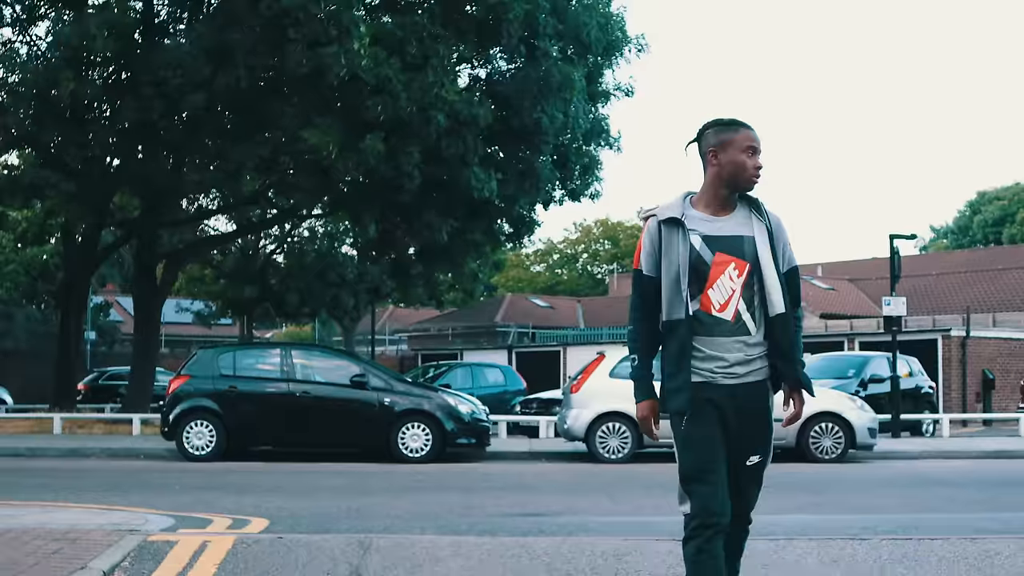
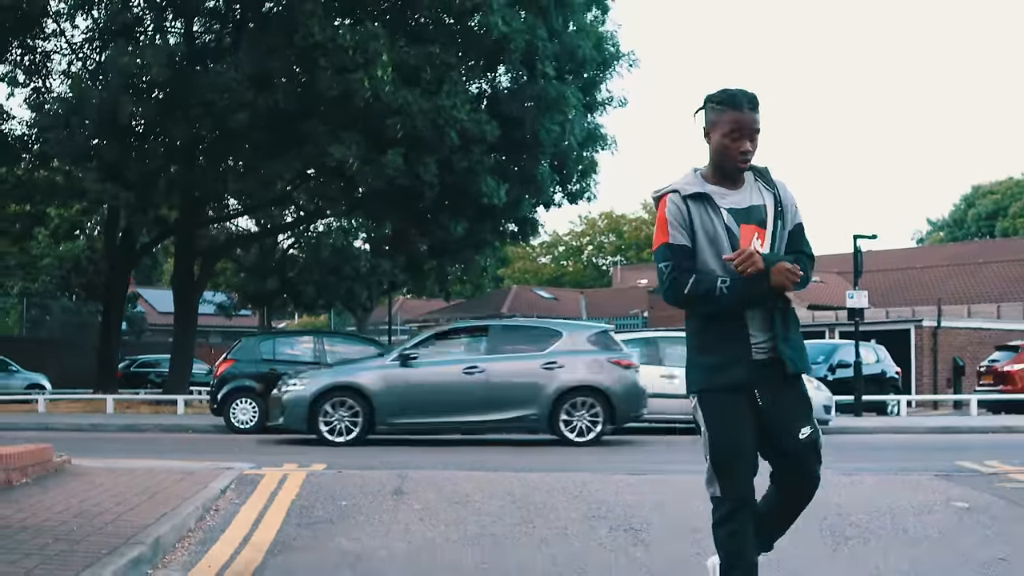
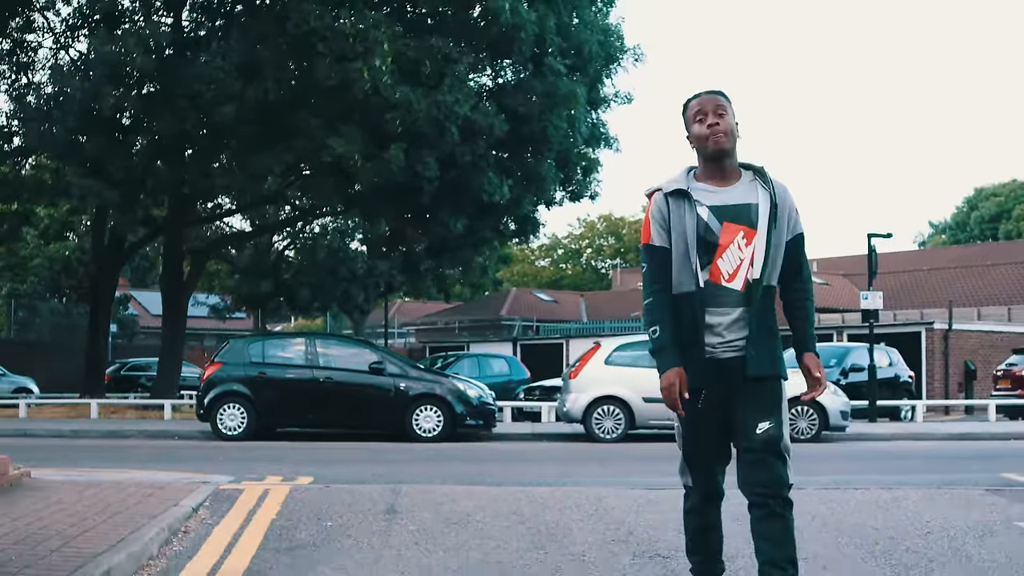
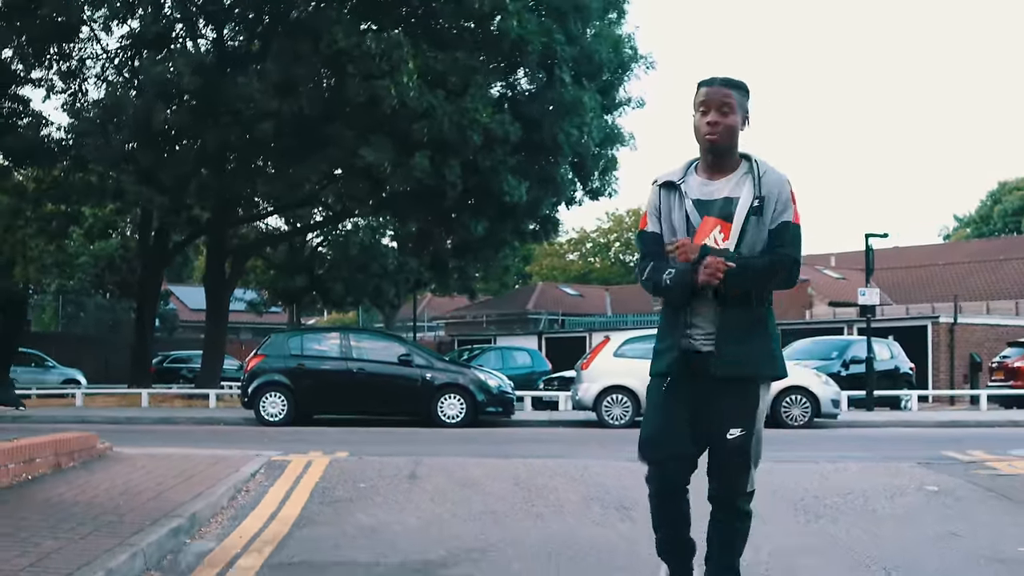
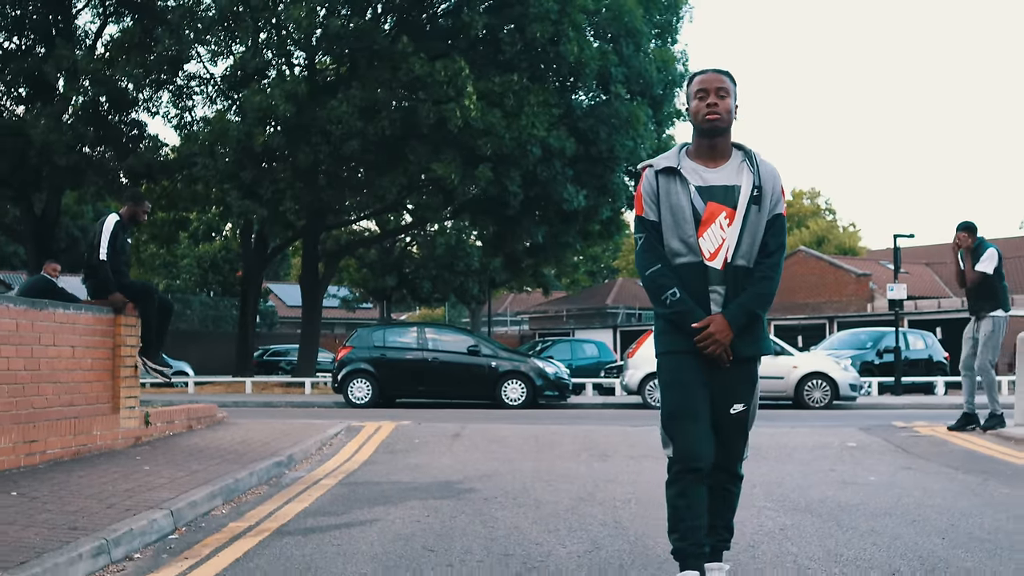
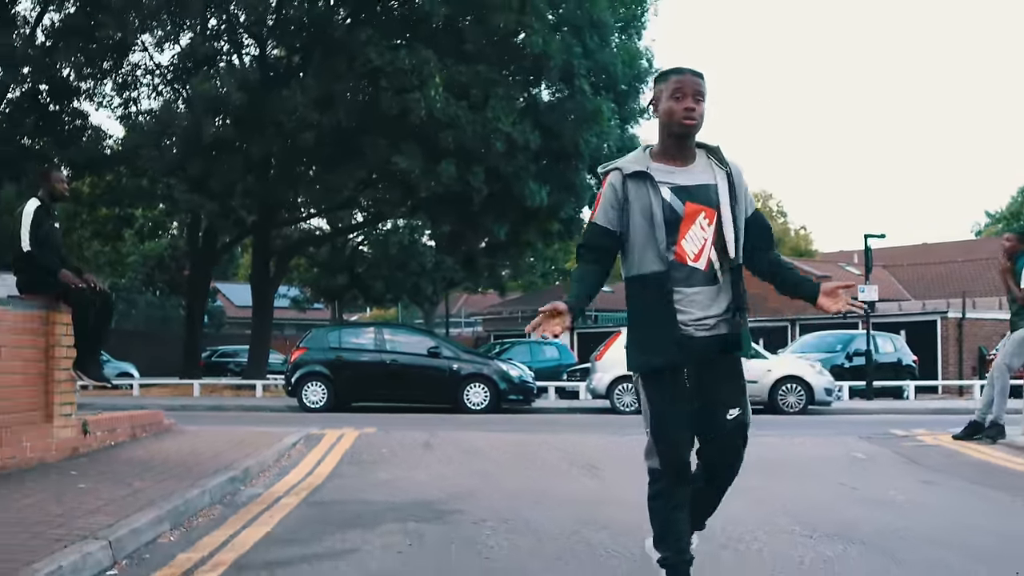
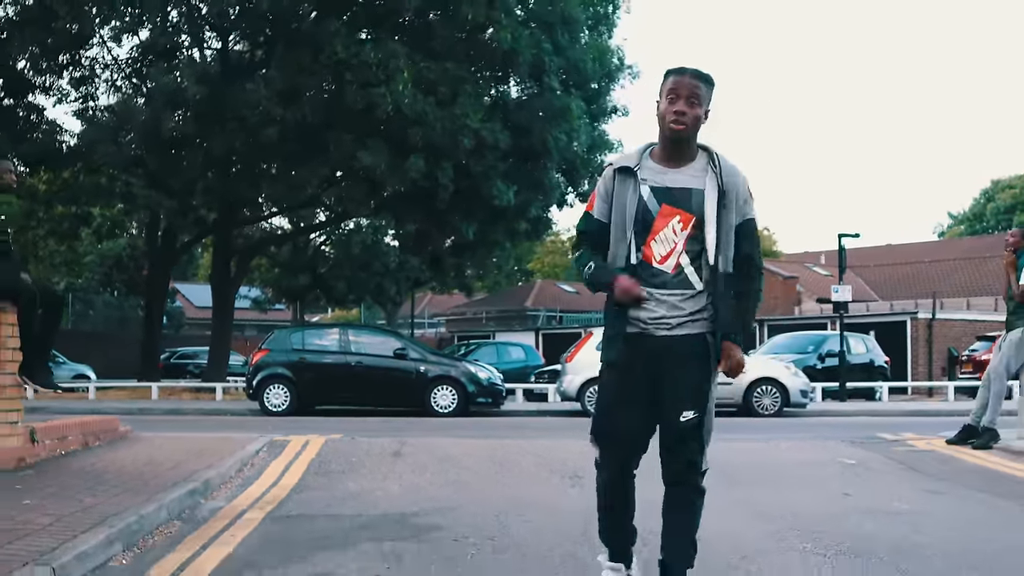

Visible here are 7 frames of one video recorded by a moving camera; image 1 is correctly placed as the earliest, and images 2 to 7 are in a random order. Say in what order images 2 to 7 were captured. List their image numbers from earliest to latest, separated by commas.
3, 2, 4, 7, 6, 5
